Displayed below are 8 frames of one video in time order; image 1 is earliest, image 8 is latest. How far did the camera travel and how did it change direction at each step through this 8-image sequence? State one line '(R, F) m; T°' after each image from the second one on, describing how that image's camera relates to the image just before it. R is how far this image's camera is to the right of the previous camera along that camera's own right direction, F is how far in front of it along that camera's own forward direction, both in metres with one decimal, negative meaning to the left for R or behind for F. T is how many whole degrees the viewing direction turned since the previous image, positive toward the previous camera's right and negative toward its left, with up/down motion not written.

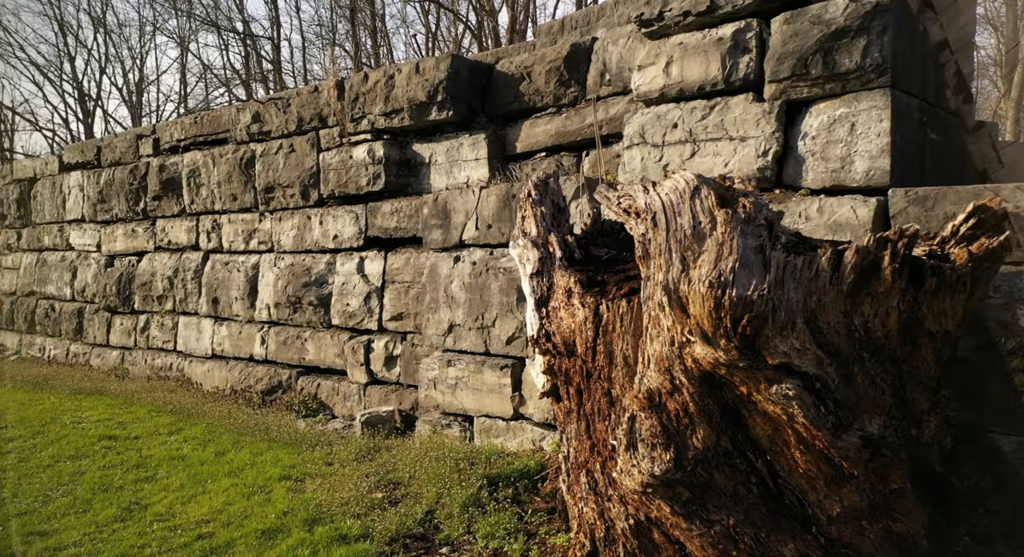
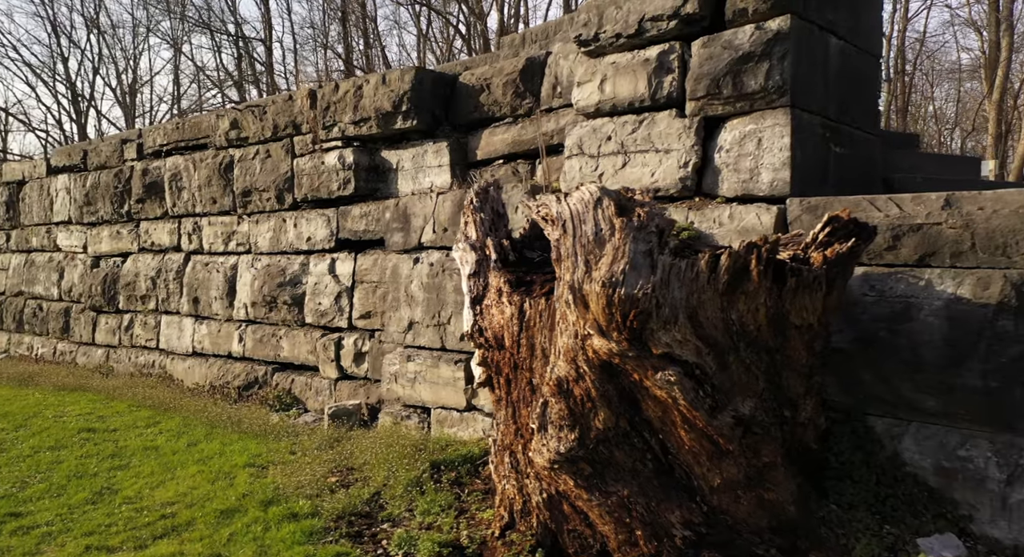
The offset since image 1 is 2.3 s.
(+0.3, -0.4) m; +1°
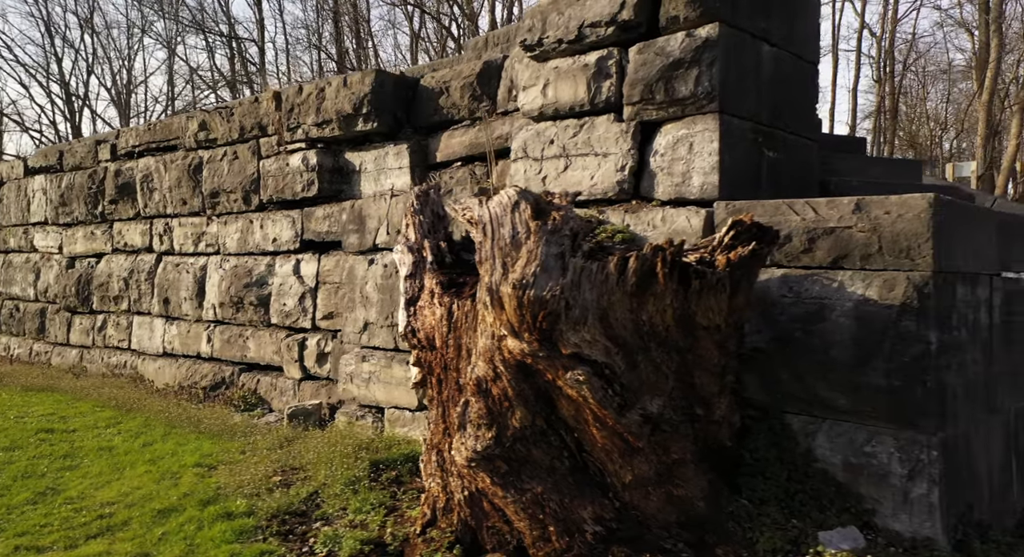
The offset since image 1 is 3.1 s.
(+0.3, -0.1) m; 0°
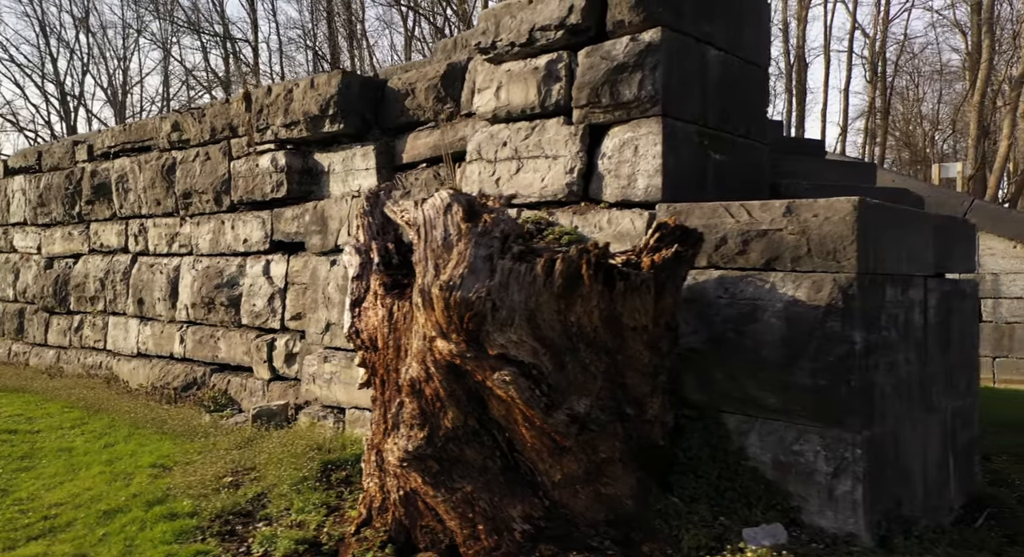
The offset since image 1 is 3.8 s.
(+0.3, 0.0) m; 0°
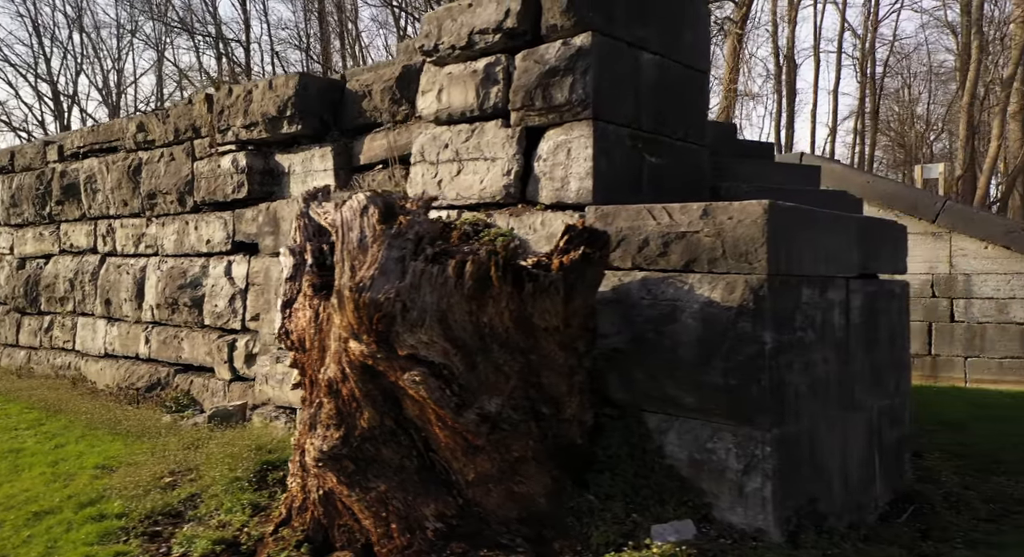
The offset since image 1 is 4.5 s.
(+0.3, 0.0) m; +1°
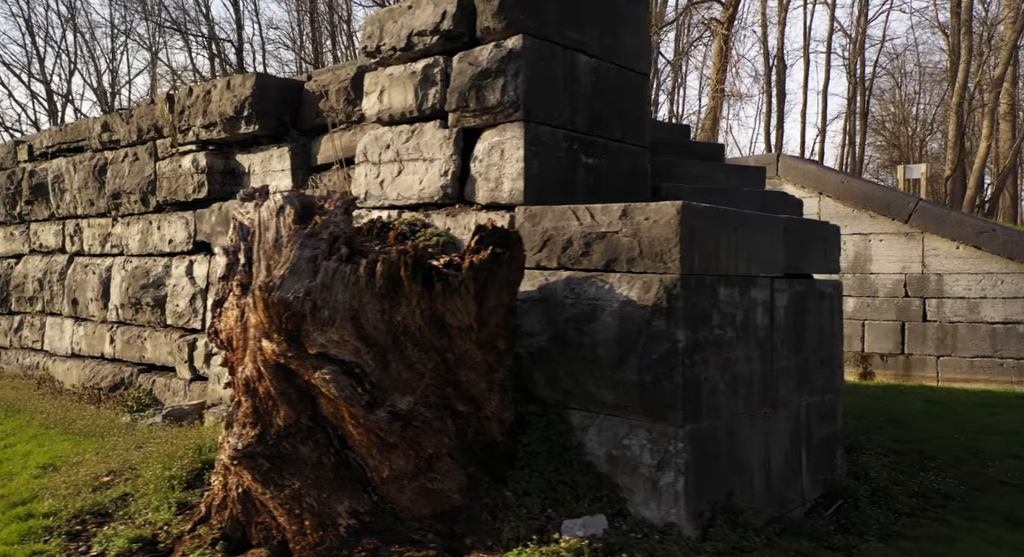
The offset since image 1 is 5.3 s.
(+0.3, -0.1) m; +1°
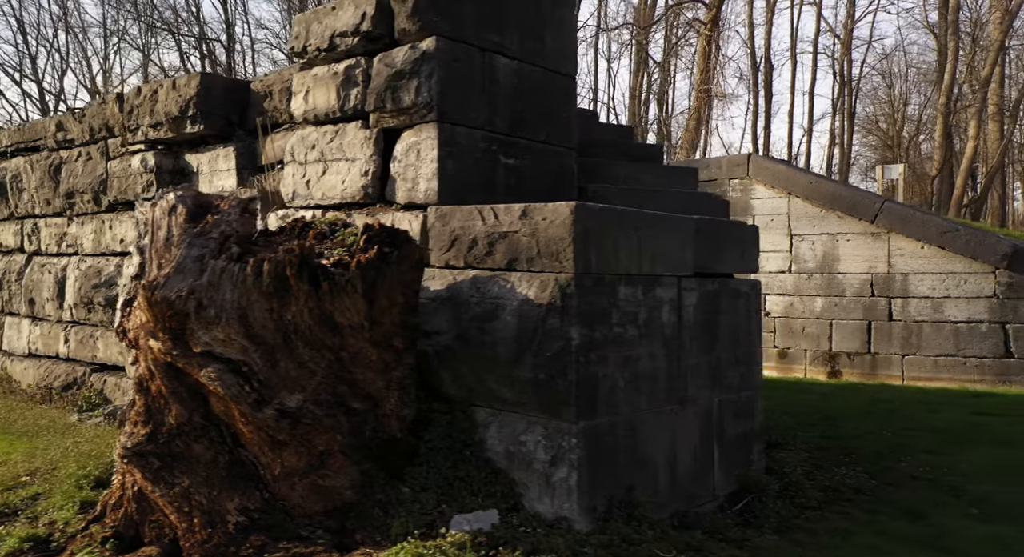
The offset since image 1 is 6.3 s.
(+0.4, -0.1) m; +1°
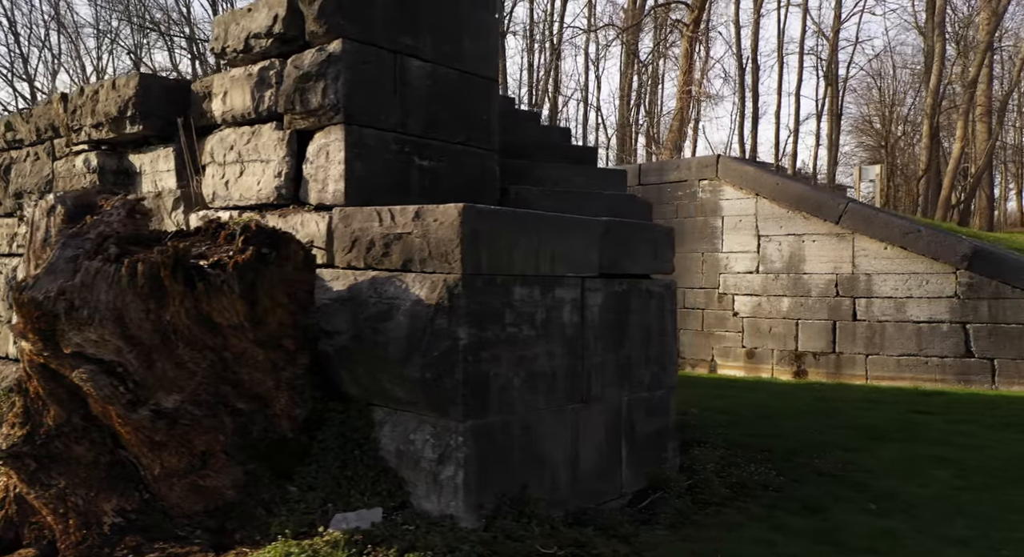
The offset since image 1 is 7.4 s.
(+0.4, 0.0) m; +1°
